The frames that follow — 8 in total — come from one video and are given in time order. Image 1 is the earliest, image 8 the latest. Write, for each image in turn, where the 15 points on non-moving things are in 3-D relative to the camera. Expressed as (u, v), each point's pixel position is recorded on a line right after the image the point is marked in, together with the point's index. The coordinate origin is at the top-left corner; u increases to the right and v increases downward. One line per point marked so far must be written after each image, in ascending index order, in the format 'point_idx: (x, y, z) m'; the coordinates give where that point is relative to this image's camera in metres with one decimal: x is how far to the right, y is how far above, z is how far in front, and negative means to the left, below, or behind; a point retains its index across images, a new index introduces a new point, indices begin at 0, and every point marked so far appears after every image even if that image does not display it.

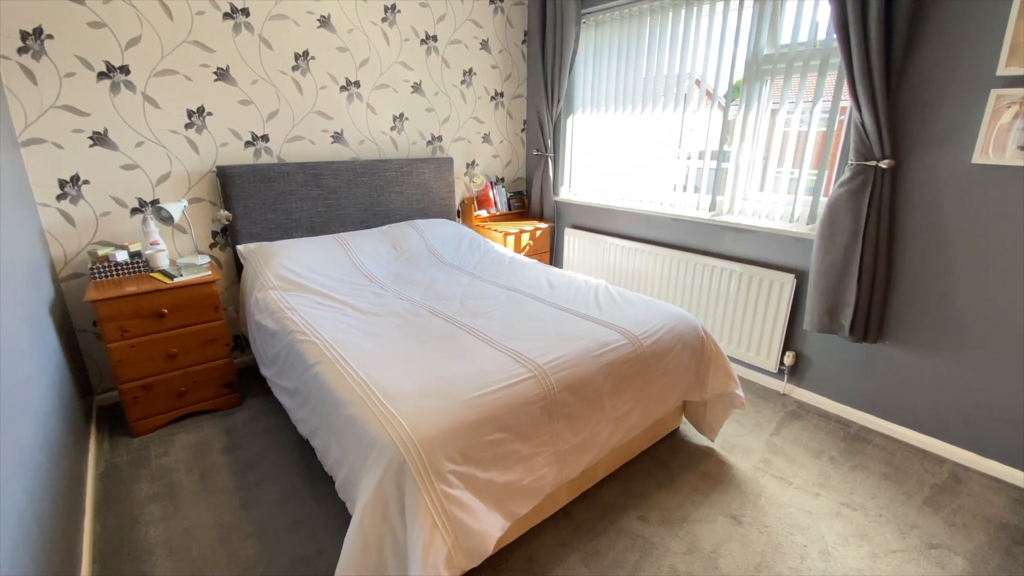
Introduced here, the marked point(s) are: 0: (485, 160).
0: (-0.2, +0.9, +3.4) m
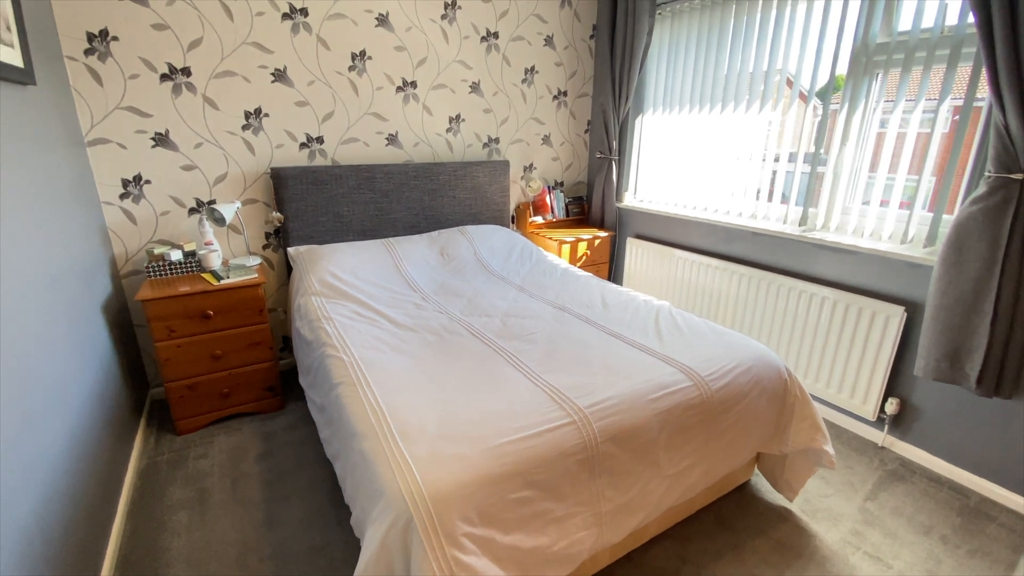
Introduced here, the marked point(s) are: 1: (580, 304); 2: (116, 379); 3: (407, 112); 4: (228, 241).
0: (+0.2, +0.9, +3.2) m
1: (+0.3, -0.1, +2.0) m
2: (-1.6, -0.4, +1.9) m
3: (-0.6, +1.0, +2.7) m
4: (-1.4, +0.2, +2.4) m
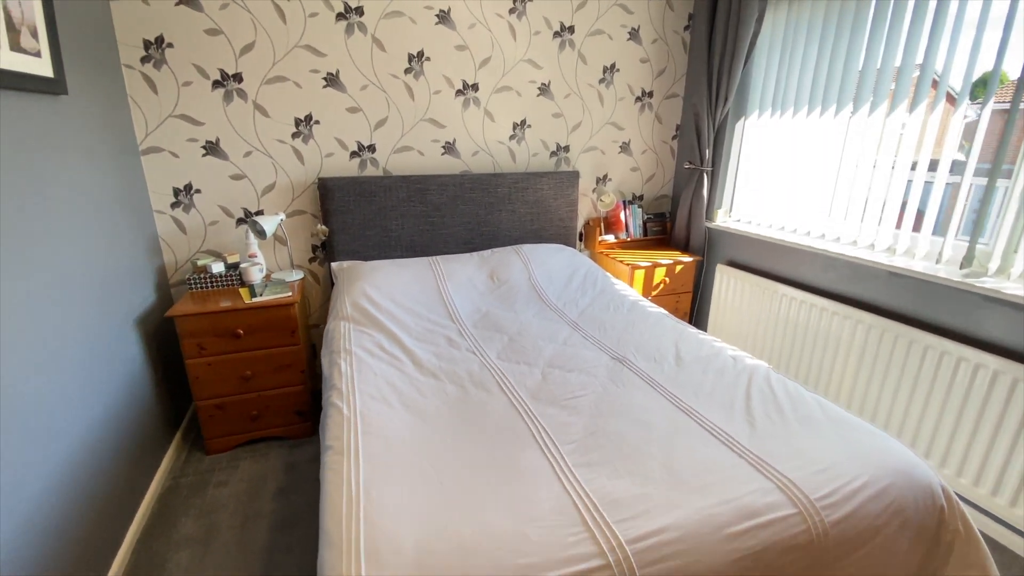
0: (+0.7, +0.7, +2.8) m
1: (+0.5, -0.2, +1.6) m
2: (-1.5, -0.4, +1.9) m
3: (-0.2, +0.9, +2.5) m
4: (-1.1, +0.2, +2.3) m
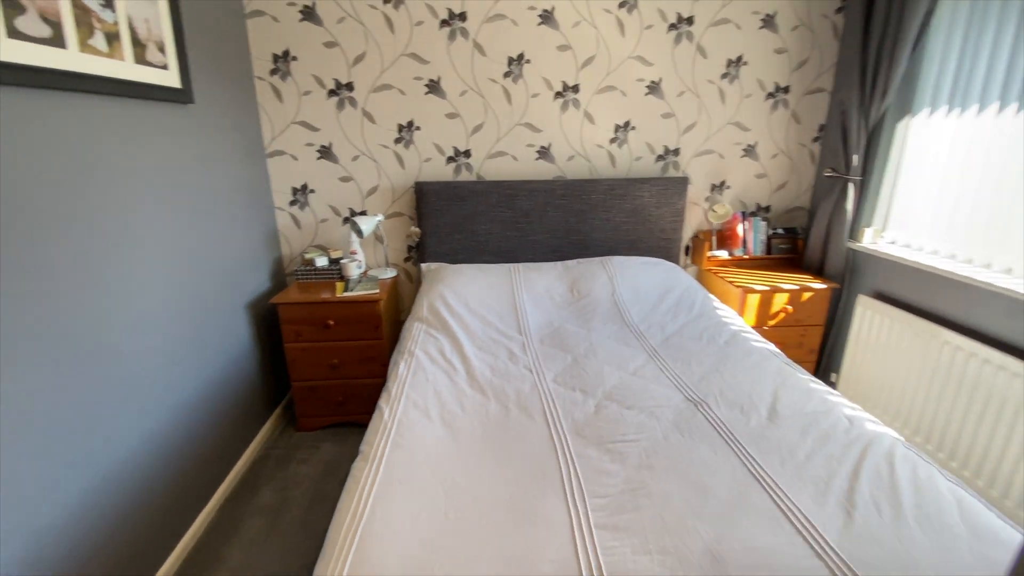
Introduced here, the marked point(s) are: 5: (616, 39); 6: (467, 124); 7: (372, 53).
0: (+1.2, +0.6, +2.5) m
1: (+0.6, -0.3, +1.4) m
2: (-1.2, -0.4, +2.1) m
3: (+0.3, +0.8, +2.3) m
4: (-0.7, +0.2, +2.4) m
5: (+0.5, +1.2, +2.2) m
6: (-0.2, +0.8, +2.3) m
7: (-0.6, +1.1, +2.2) m
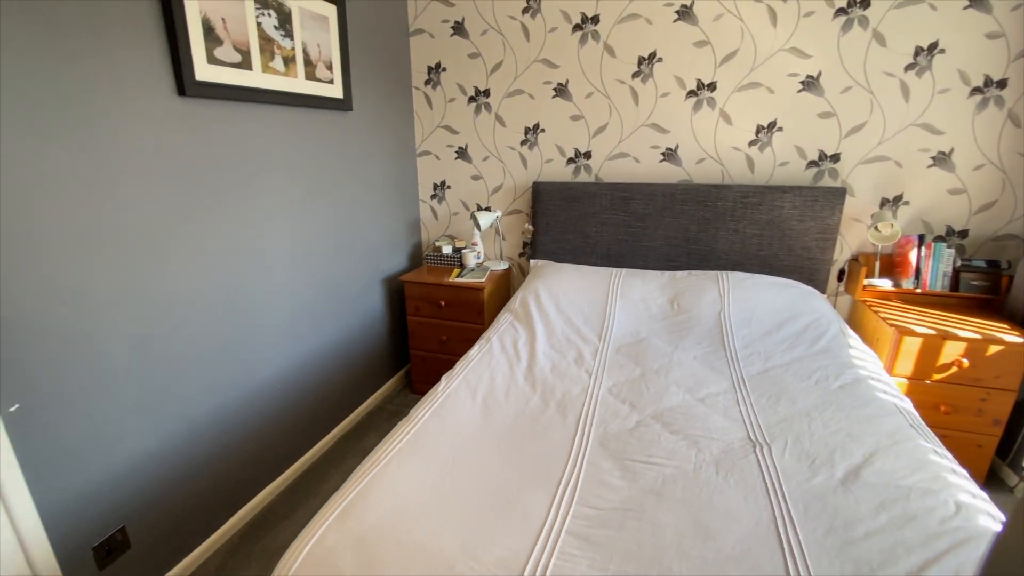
0: (+1.7, +0.4, +2.0) m
1: (+0.7, -0.4, +1.2) m
2: (-0.7, -0.2, +2.5) m
3: (+0.9, +0.8, +2.2) m
4: (-0.1, +0.2, +2.6) m
5: (+1.1, +1.1, +2.0) m
6: (+0.4, +0.8, +2.3) m
7: (0.0, +1.1, +2.3) m
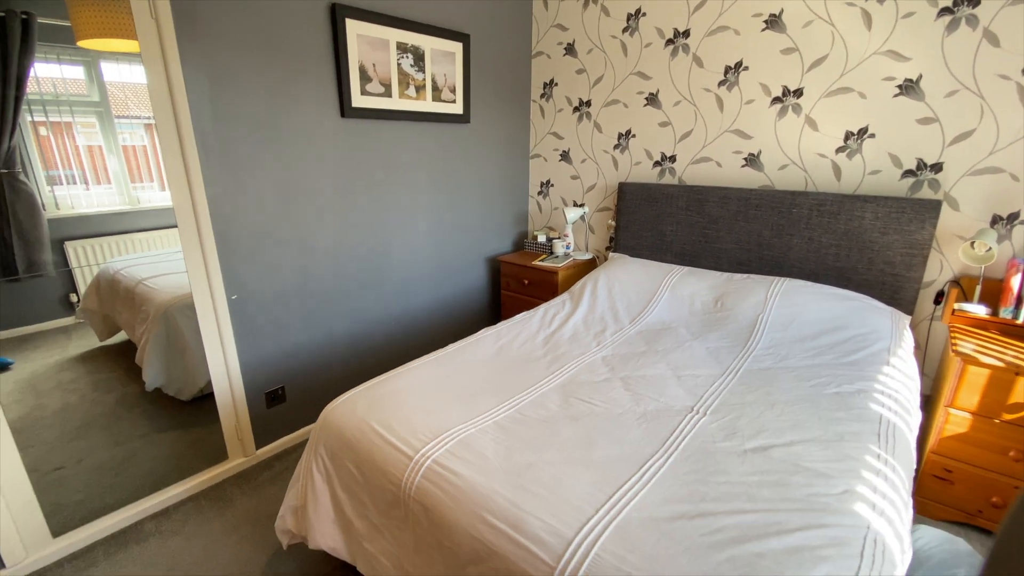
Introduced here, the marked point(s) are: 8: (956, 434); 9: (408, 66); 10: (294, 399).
0: (+2.0, +0.3, +1.7) m
1: (+0.6, -0.4, +1.3) m
2: (-0.2, -0.1, +3.0) m
3: (+1.2, +0.7, +2.2) m
4: (+0.5, +0.3, +2.9) m
5: (+1.4, +1.0, +1.9) m
6: (+0.9, +0.8, +2.5) m
7: (+0.5, +1.2, +2.6) m
8: (+1.6, -0.5, +1.7) m
9: (-0.5, +1.1, +2.3) m
10: (-1.0, -0.5, +2.2) m
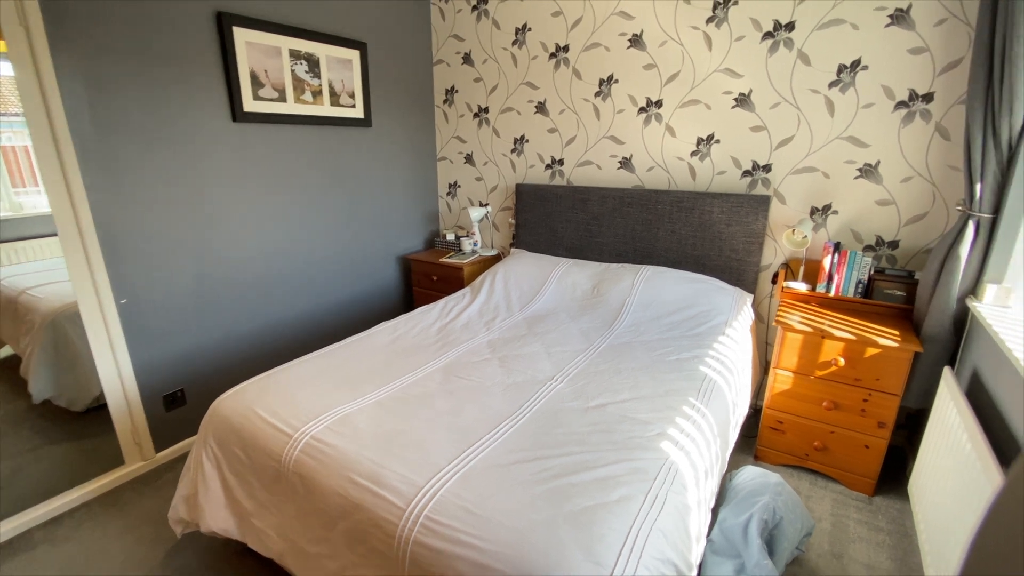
0: (+1.5, +0.4, +2.1) m
1: (+0.2, -0.3, +1.5) m
2: (-0.8, -0.1, +3.2) m
3: (+0.7, +0.8, +2.5) m
4: (-0.2, +0.4, +3.1) m
5: (+0.9, +1.1, +2.3) m
6: (+0.3, +0.9, +2.7) m
7: (-0.1, +1.2, +2.8) m
8: (+1.2, -0.4, +2.0) m
9: (-1.1, +1.1, +2.4) m
10: (-1.5, -0.5, +2.2) m
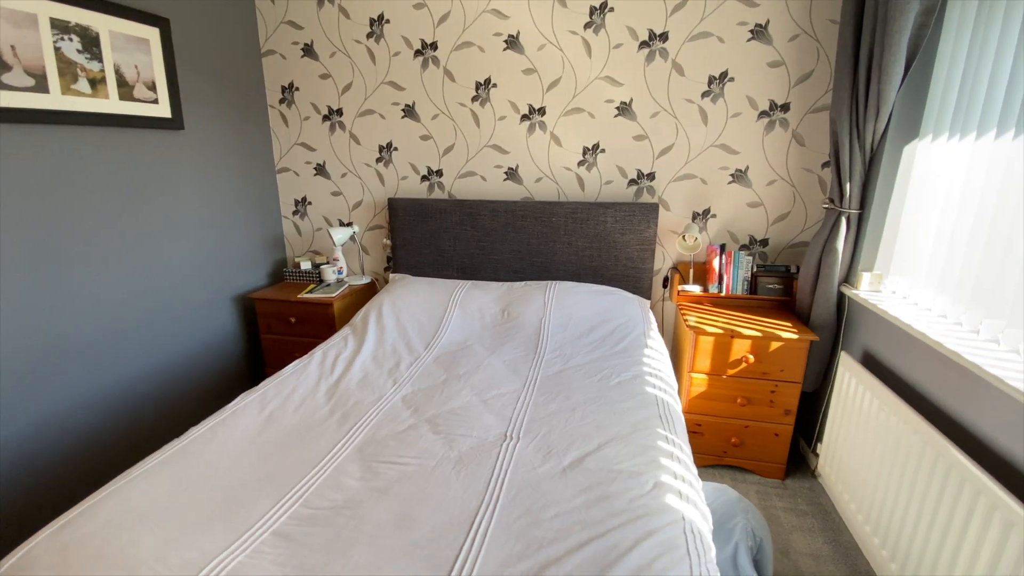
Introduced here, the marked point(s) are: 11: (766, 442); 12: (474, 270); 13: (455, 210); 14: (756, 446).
0: (+1.0, +0.4, +2.2) m
1: (+0.1, -0.4, +1.3) m
2: (-1.4, -0.3, +2.5) m
3: (+0.1, +0.7, +2.3) m
4: (-0.9, +0.2, +2.6) m
5: (+0.3, +1.1, +2.2) m
6: (-0.4, +0.7, +2.4) m
7: (-0.8, +1.1, +2.4) m
8: (+0.8, -0.5, +2.1) m
9: (-1.5, +0.8, +1.6) m
10: (-1.7, -0.8, +1.3) m
11: (+1.1, -0.7, +2.1) m
12: (-0.2, +0.1, +2.4) m
13: (-0.3, +0.4, +2.4) m
14: (+1.1, -0.7, +2.1) m
